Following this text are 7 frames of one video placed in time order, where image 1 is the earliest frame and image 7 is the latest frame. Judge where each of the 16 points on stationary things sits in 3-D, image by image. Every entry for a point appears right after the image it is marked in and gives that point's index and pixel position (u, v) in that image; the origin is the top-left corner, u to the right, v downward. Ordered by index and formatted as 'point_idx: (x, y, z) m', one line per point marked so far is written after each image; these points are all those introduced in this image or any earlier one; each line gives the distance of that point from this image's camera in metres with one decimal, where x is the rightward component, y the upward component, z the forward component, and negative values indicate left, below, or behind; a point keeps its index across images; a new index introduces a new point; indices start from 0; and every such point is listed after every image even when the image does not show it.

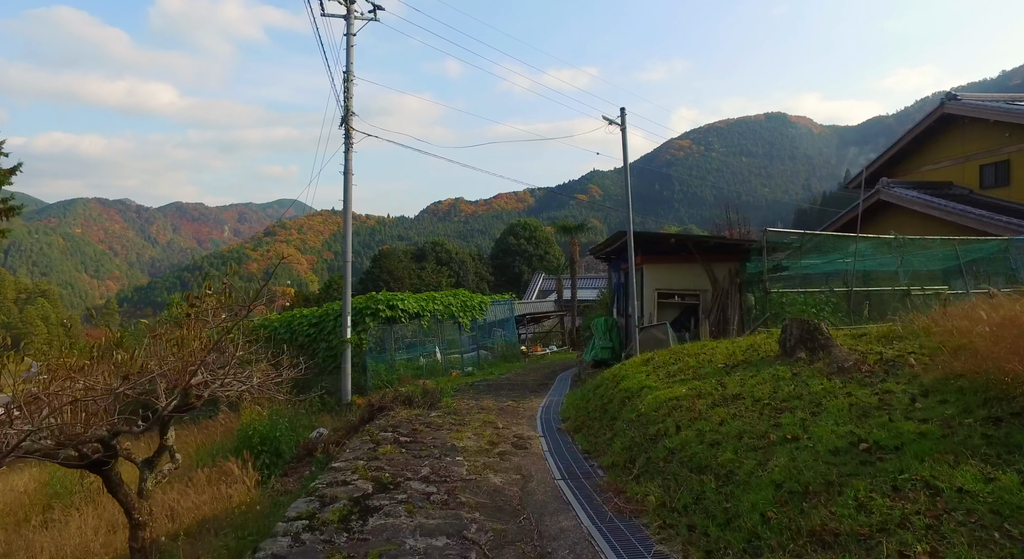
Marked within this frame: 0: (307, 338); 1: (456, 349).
0: (-5.2, -1.5, +16.0) m
1: (-1.6, -2.0, +18.0) m
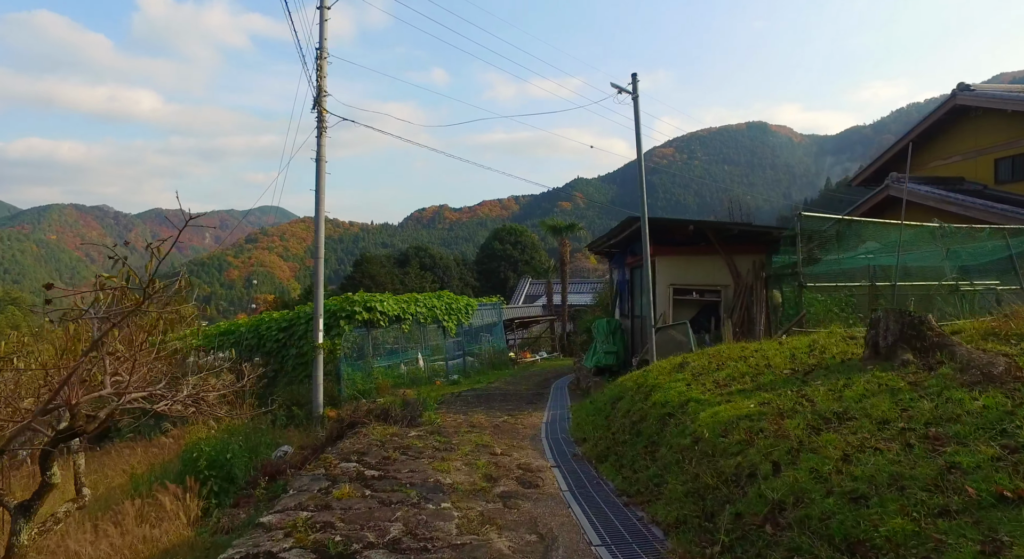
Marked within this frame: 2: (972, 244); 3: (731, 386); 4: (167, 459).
0: (-5.5, -1.5, +14.5) m
1: (-1.9, -2.0, +16.5) m
2: (+6.8, +0.5, +9.3) m
3: (+1.6, -0.8, +4.4) m
4: (-4.7, -2.4, +8.4) m
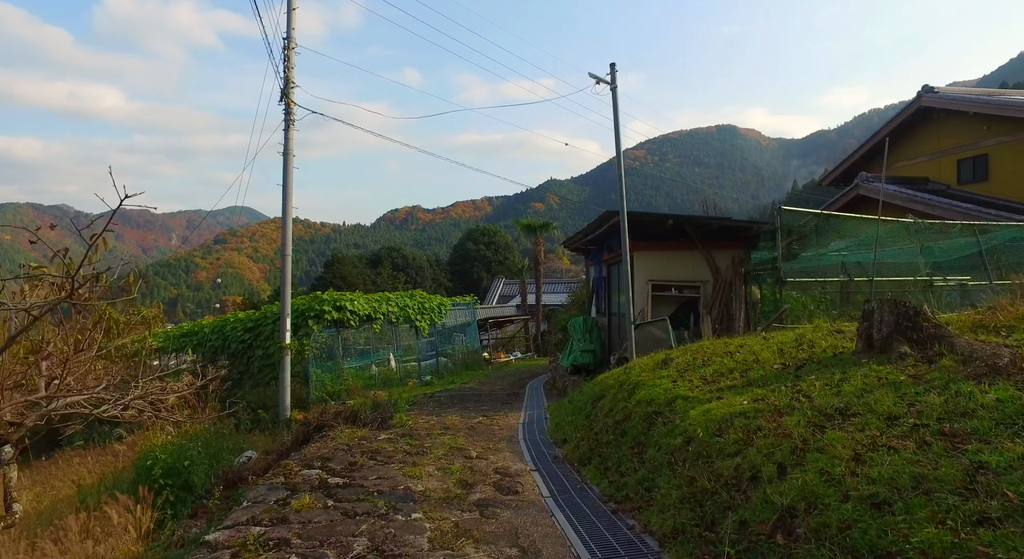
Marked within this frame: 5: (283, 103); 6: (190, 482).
0: (-6.0, -1.5, +13.9) m
1: (-2.6, -2.0, +16.2) m
2: (+6.5, +0.6, +9.3) m
3: (+1.4, -0.7, +4.2) m
4: (-5.0, -2.4, +7.9) m
5: (-4.7, +3.6, +12.7) m
6: (-3.7, -2.3, +7.1) m
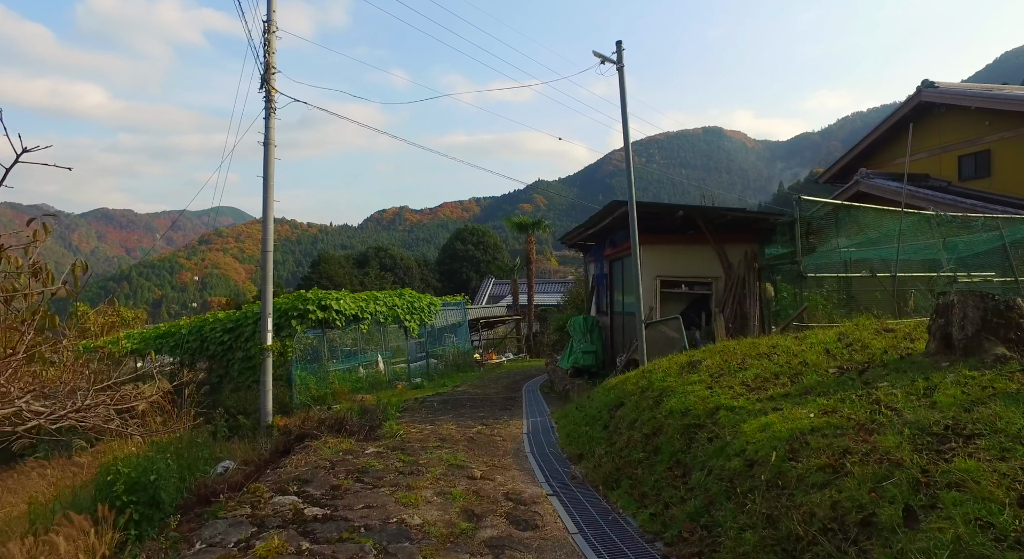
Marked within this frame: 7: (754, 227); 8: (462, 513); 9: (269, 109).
0: (-6.2, -1.4, +13.2) m
1: (-2.7, -1.9, +15.5) m
2: (+6.4, +0.7, +8.8) m
3: (+1.5, -0.6, +3.6) m
4: (-5.0, -2.3, +7.2) m
5: (-4.7, +3.6, +12.0) m
6: (-3.7, -2.3, +6.4) m
7: (+3.3, +0.7, +8.6) m
8: (-0.3, -1.2, +3.2) m
9: (-4.7, +3.3, +12.1) m
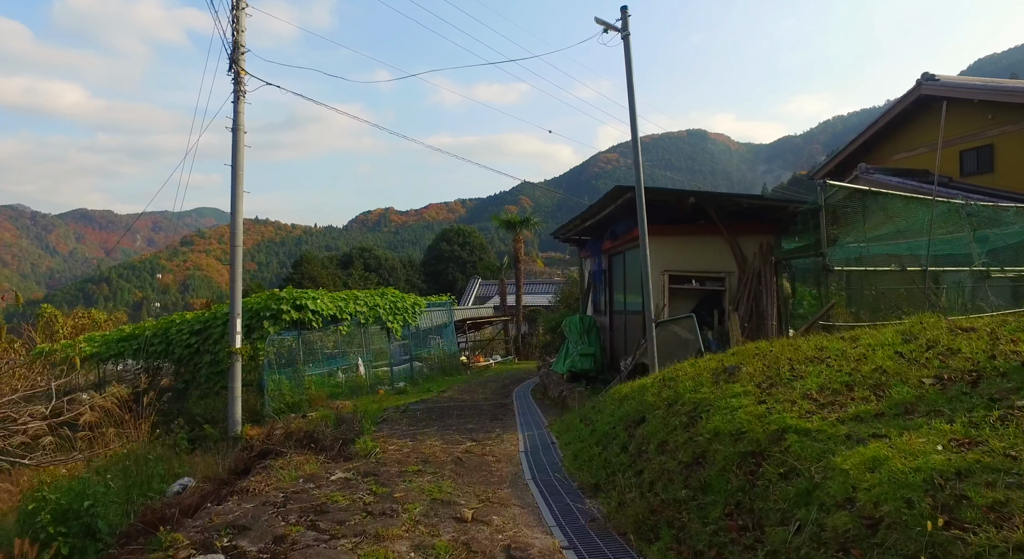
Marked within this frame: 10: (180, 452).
0: (-6.4, -1.4, +12.2) m
1: (-3.0, -1.9, +14.5) m
2: (+6.3, +0.7, +8.1) m
3: (+1.5, -0.6, +2.7) m
4: (-5.0, -2.3, +6.2) m
5: (-4.9, +3.7, +11.0) m
6: (-3.7, -2.2, +5.5) m
7: (+3.2, +0.8, +7.8) m
8: (-0.2, -1.1, +2.3) m
9: (-4.9, +3.3, +11.1) m
10: (-5.1, -2.6, +9.5) m
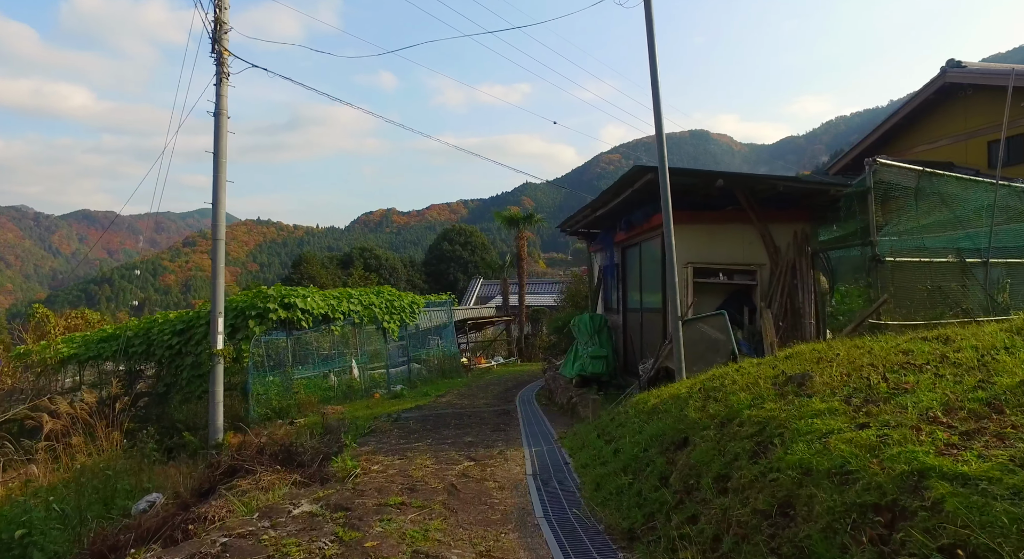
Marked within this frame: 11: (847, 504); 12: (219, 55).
0: (-6.3, -1.3, +11.4) m
1: (-2.9, -1.8, +13.7) m
2: (+6.4, +0.8, +7.2) m
3: (+1.5, -0.5, +1.9) m
4: (-5.0, -2.2, +5.4) m
5: (-4.9, +3.7, +10.2) m
6: (-3.7, -2.1, +4.7) m
7: (+3.3, +0.9, +6.9) m
8: (-0.2, -1.0, +1.4) m
9: (-4.8, +3.4, +10.3) m
10: (-5.0, -2.5, +8.7) m
11: (+1.0, -0.7, +1.8) m
12: (-4.8, +3.7, +10.3) m
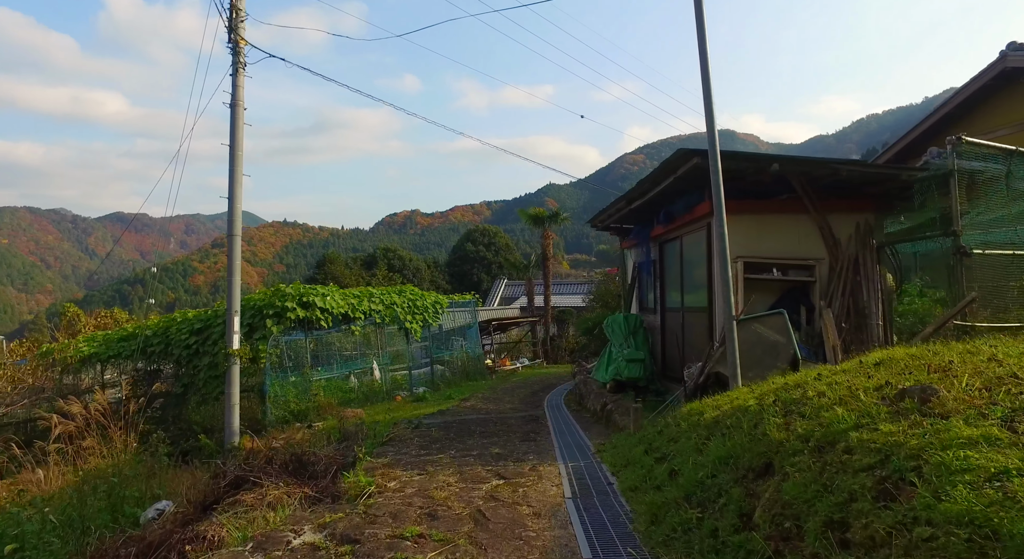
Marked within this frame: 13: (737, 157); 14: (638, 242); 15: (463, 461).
0: (-5.8, -1.3, +11.0) m
1: (-2.3, -1.8, +13.2) m
2: (+6.7, +0.8, +6.4) m
3: (+1.6, -0.4, +1.3) m
4: (-4.7, -2.1, +5.0) m
5: (-4.4, +3.8, +9.8) m
6: (-3.4, -2.1, +4.2) m
7: (+3.6, +0.9, +6.2) m
8: (-0.1, -1.0, +0.9) m
9: (-4.4, +3.4, +9.9) m
10: (-4.6, -2.5, +8.3) m
11: (+1.1, -0.6, +1.2) m
12: (-4.4, +3.8, +9.9) m
13: (+2.1, +1.1, +5.7) m
14: (+1.8, +0.5, +9.1) m
15: (-0.4, -1.4, +4.8) m
